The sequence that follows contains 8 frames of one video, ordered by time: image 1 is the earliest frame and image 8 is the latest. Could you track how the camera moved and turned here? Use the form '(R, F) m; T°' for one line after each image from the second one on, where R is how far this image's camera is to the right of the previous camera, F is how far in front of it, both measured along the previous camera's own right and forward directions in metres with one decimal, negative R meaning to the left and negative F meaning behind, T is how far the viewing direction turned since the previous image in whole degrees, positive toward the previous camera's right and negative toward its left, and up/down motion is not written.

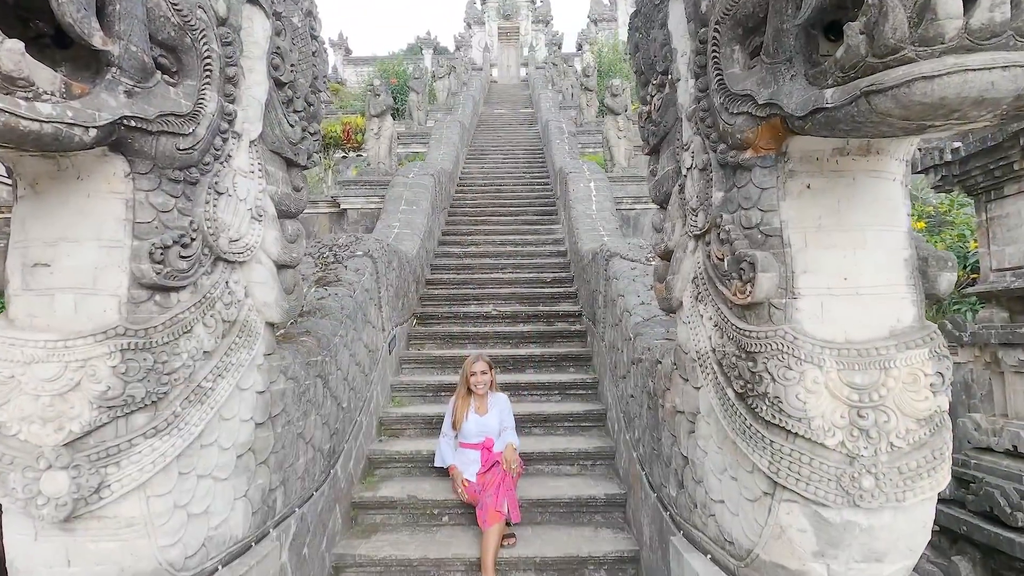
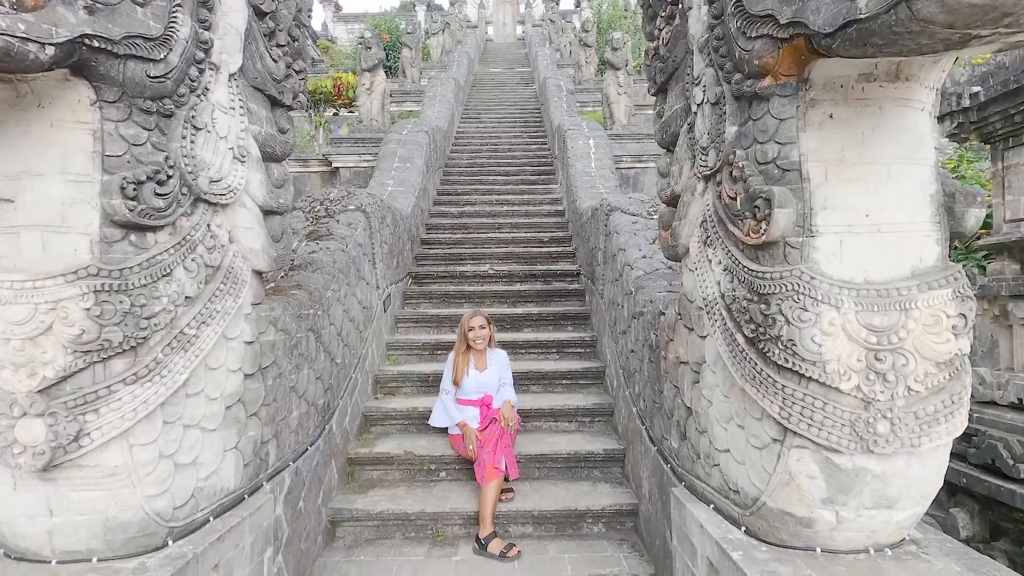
(0.0, +0.1) m; 0°
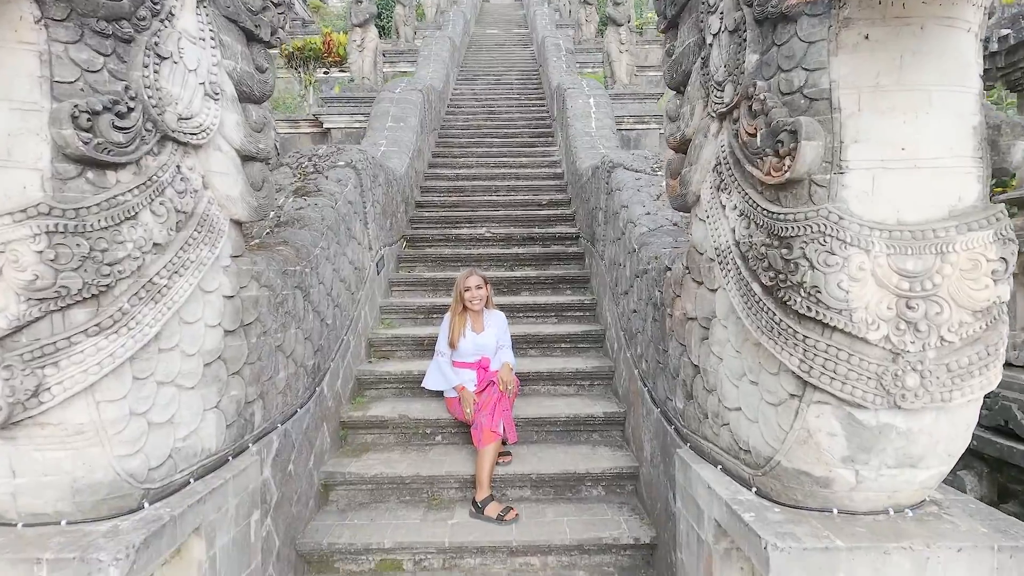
(0.0, +0.1) m; 0°
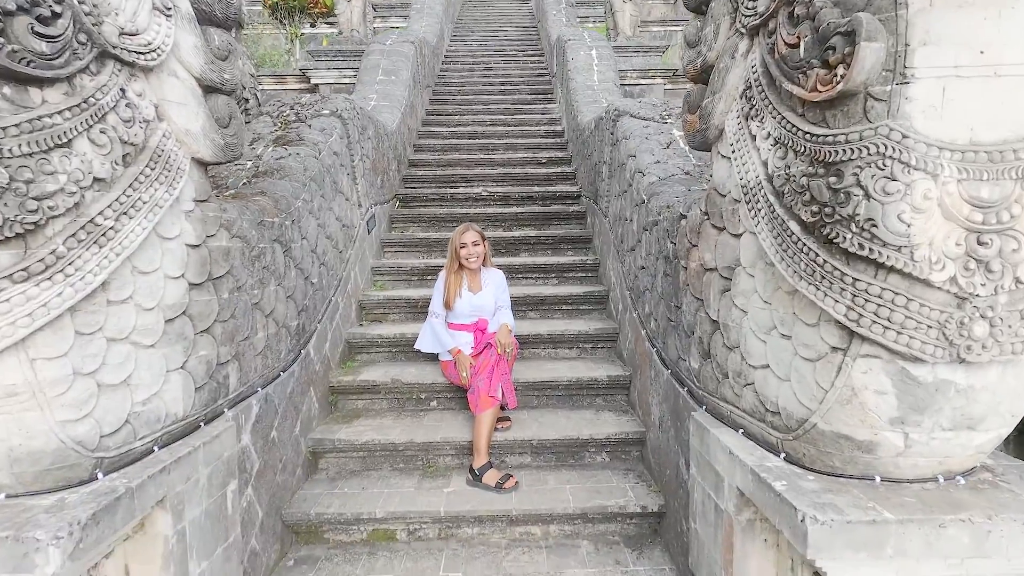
(0.0, +0.2) m; 0°
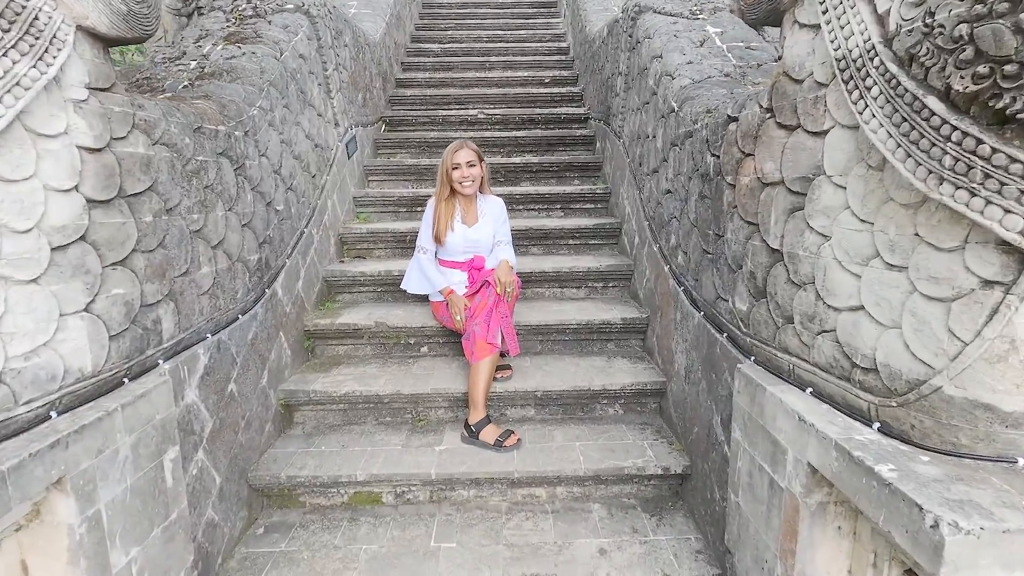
(0.0, +0.4) m; 0°
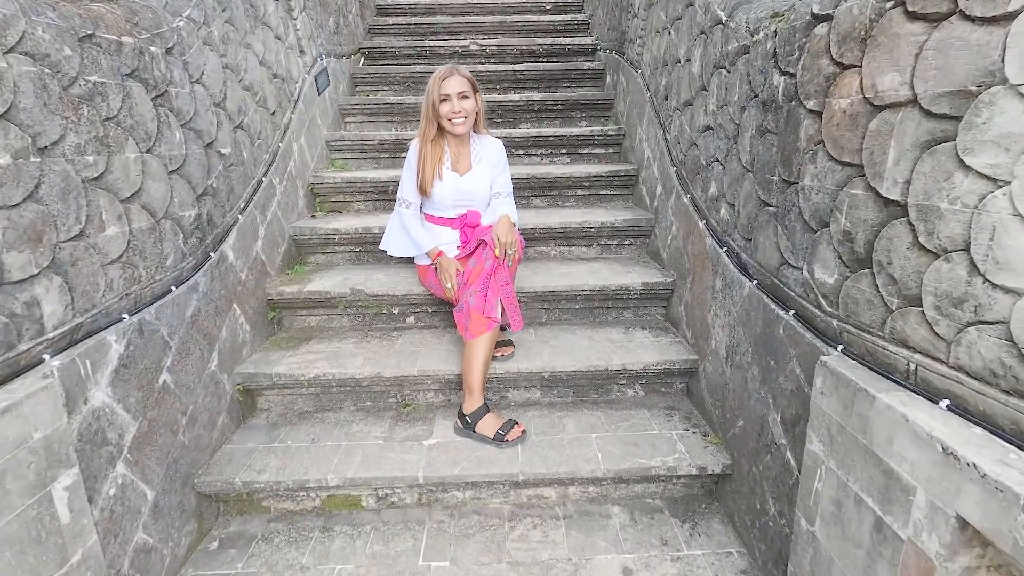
(0.0, +0.5) m; +1°
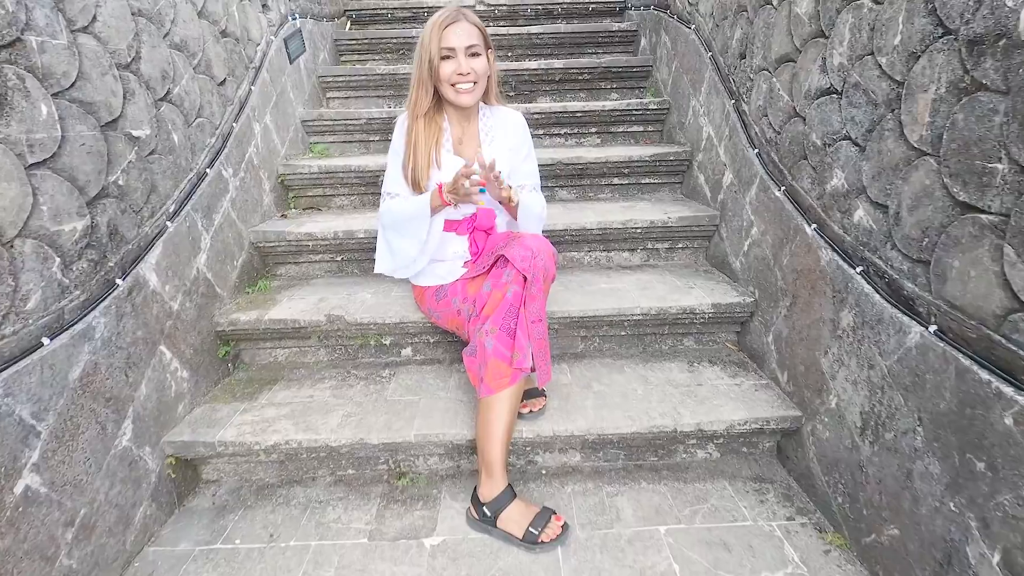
(-0.1, +0.6) m; 0°
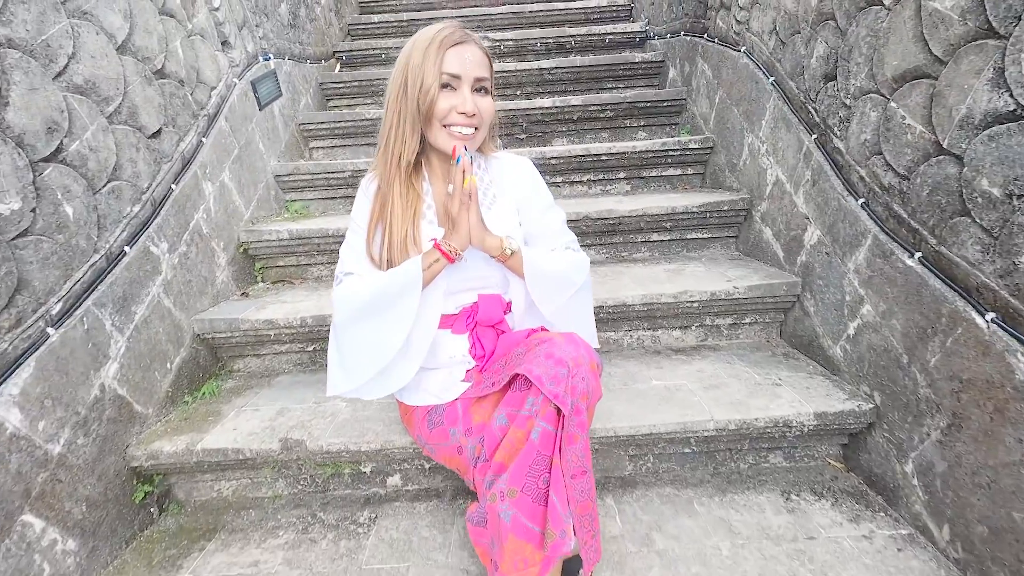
(0.0, +0.5) m; -1°
